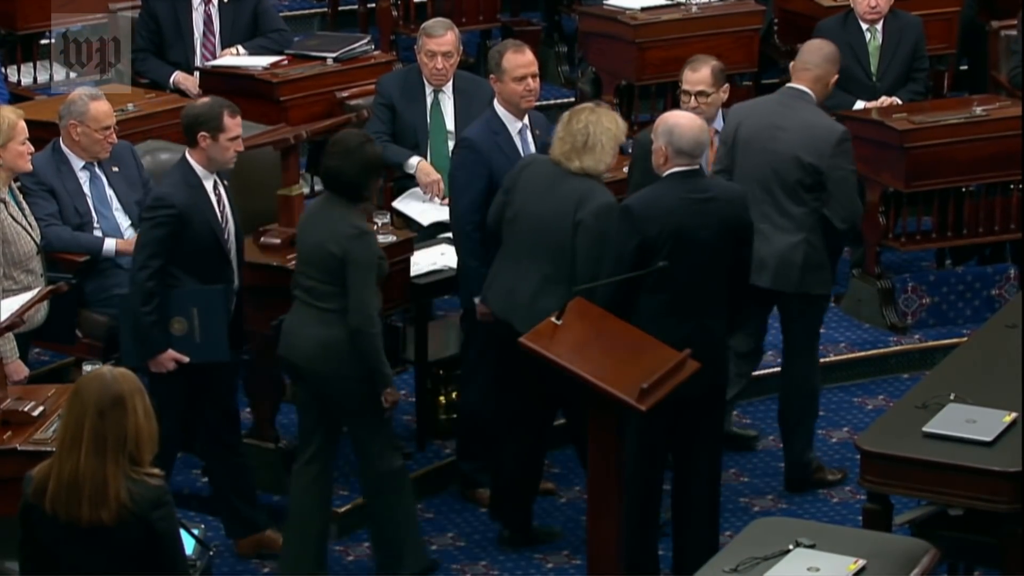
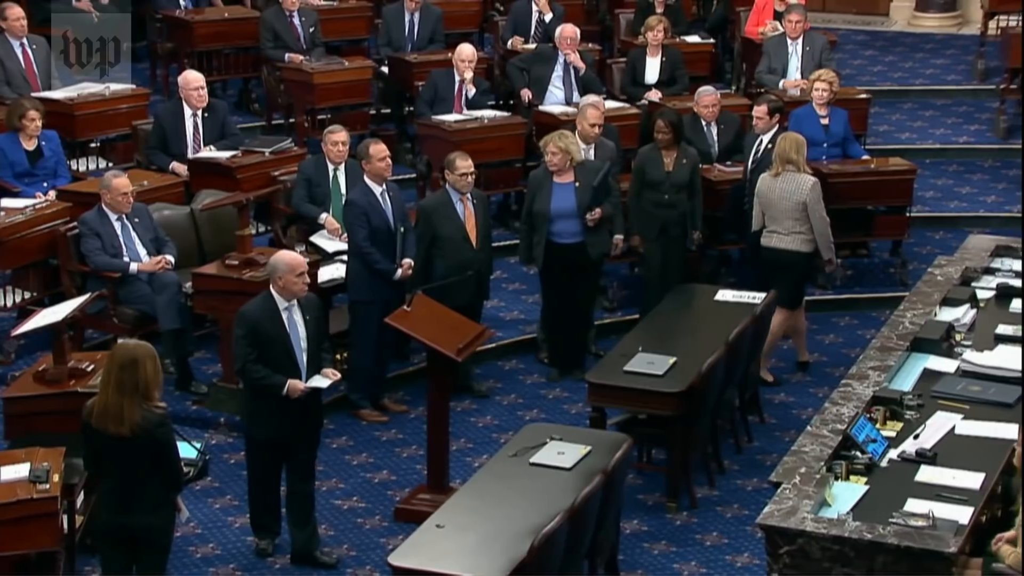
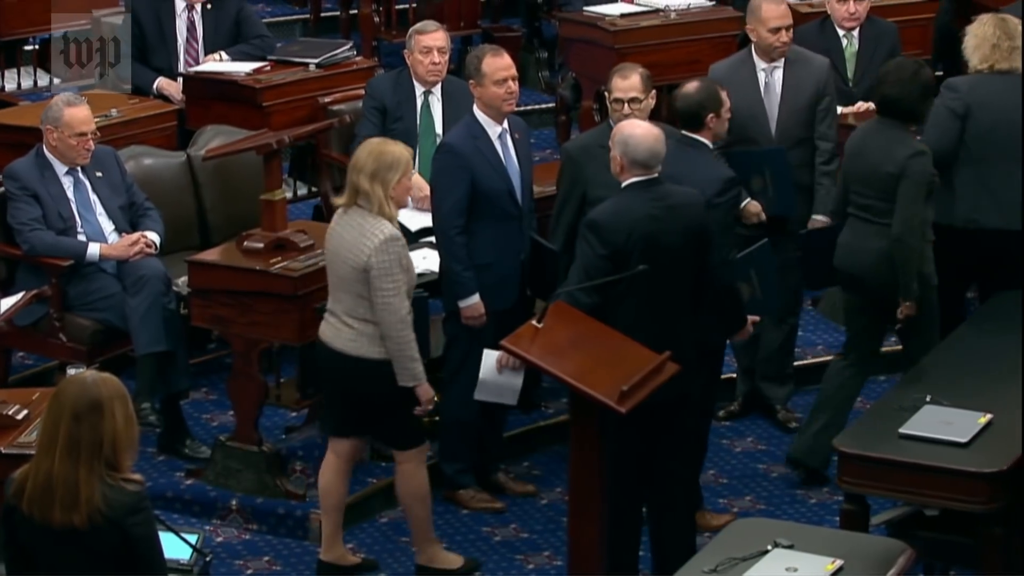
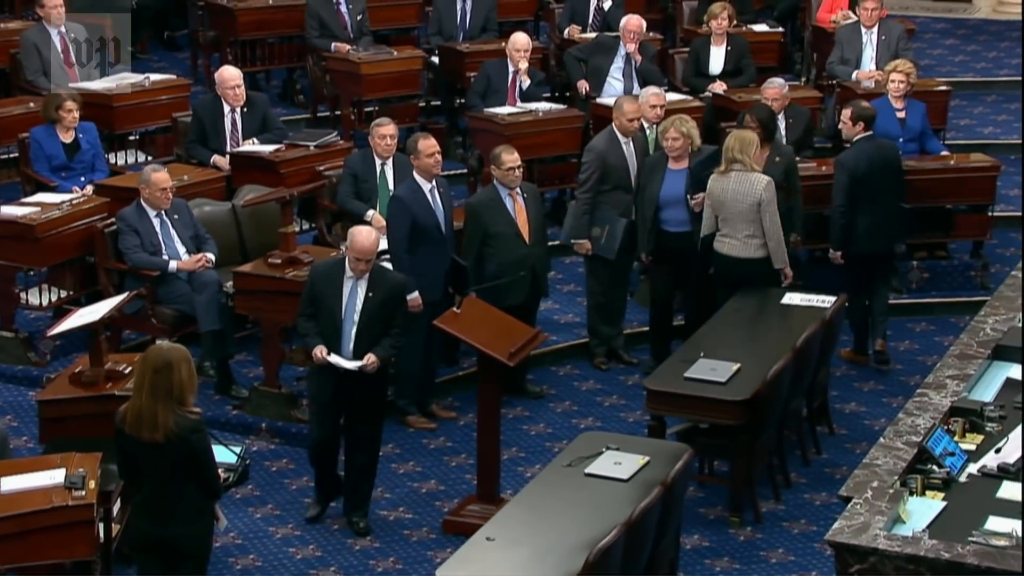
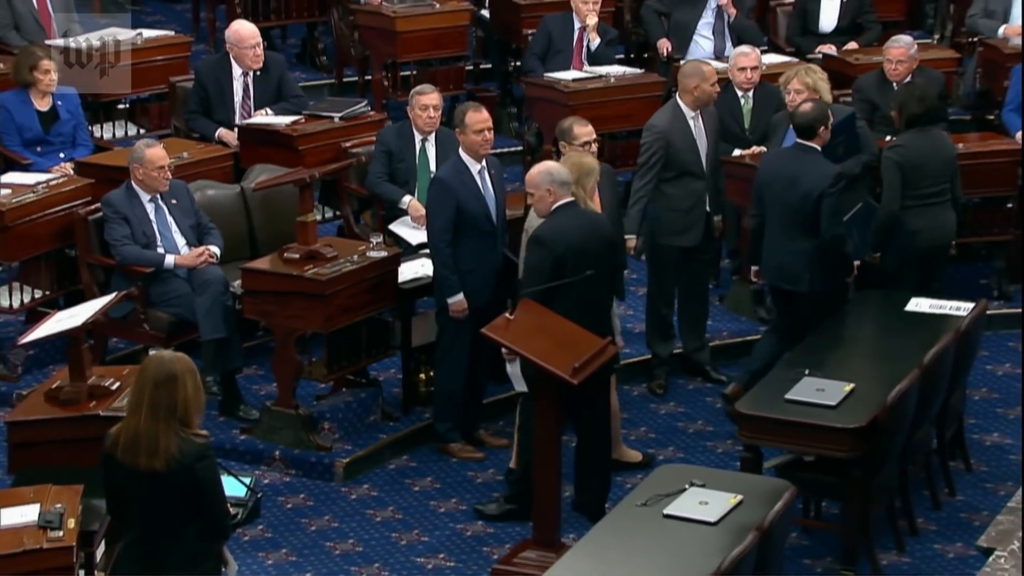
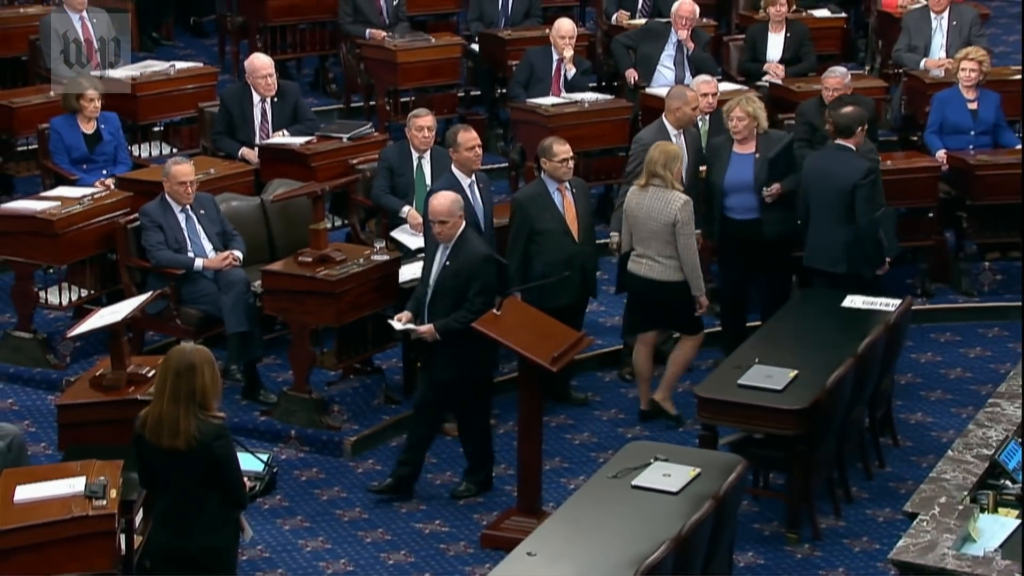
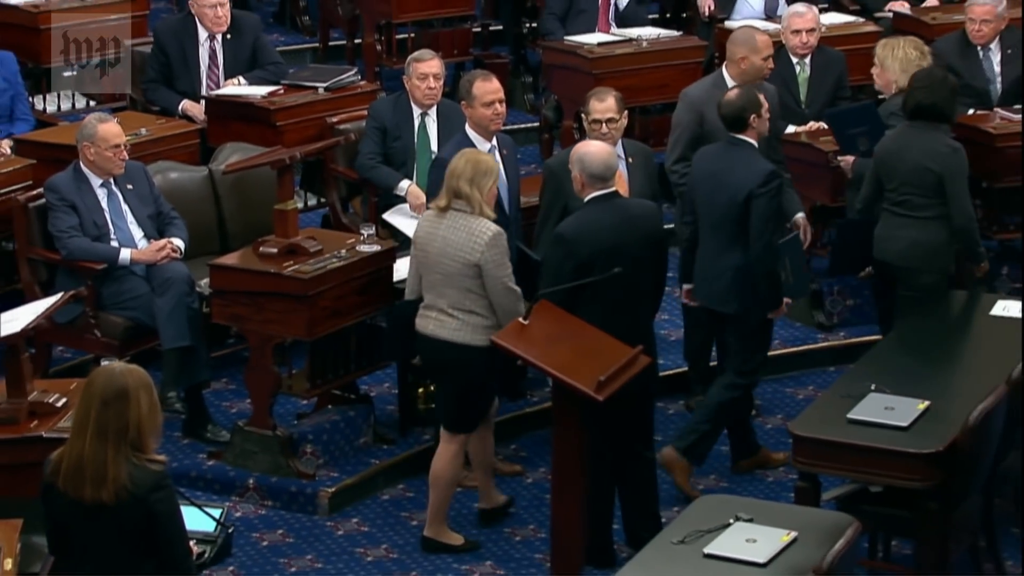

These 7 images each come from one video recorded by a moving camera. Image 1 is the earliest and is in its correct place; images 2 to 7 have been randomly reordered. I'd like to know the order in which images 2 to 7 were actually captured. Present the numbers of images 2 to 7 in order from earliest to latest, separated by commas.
3, 7, 5, 6, 4, 2
